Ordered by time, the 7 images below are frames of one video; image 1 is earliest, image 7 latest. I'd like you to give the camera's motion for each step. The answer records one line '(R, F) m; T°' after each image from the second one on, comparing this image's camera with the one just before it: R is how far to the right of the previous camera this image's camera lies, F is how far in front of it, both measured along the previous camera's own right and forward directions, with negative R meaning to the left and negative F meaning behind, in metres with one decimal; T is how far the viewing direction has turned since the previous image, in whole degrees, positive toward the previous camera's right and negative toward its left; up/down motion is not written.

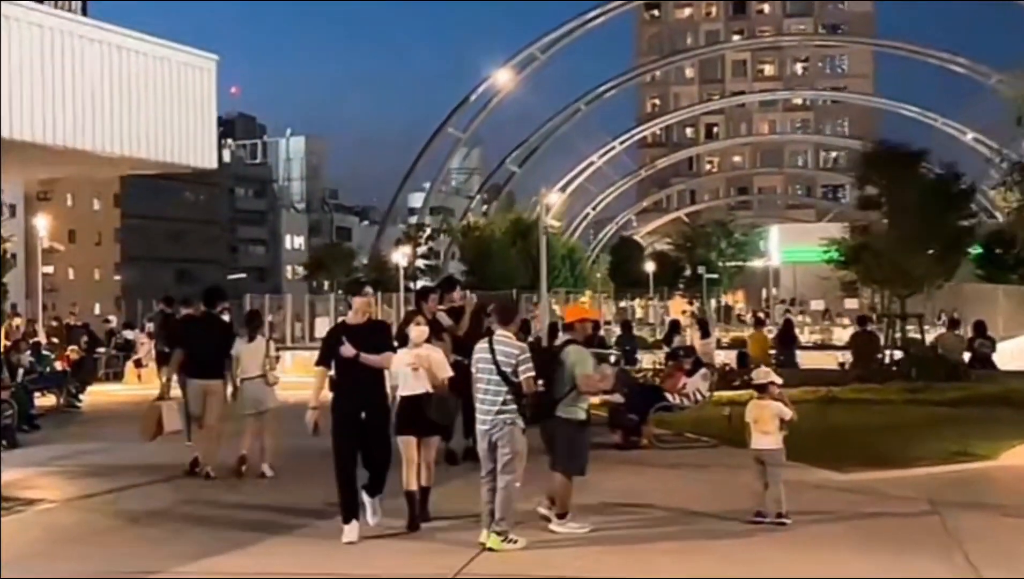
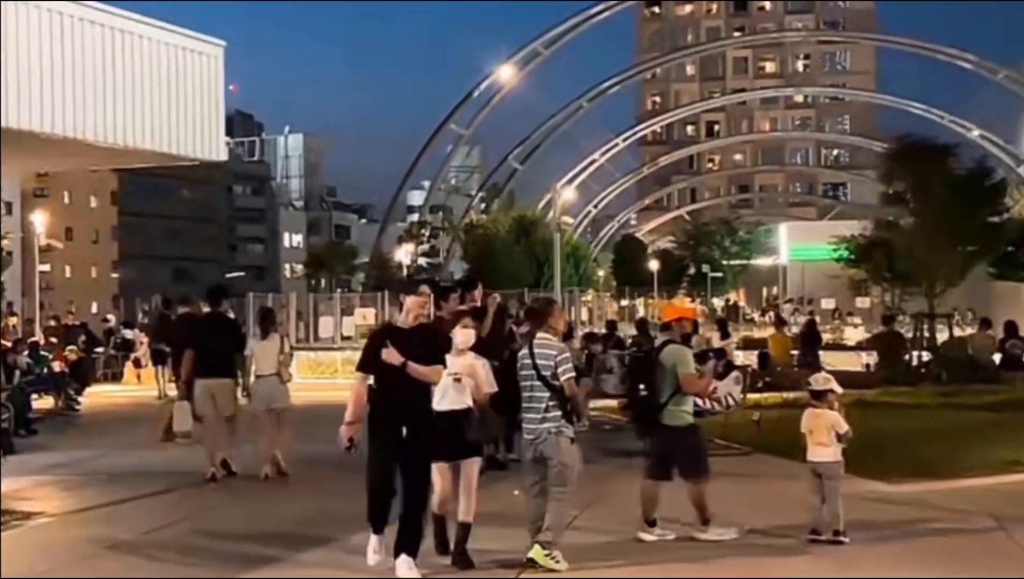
(-0.4, +0.8) m; 0°
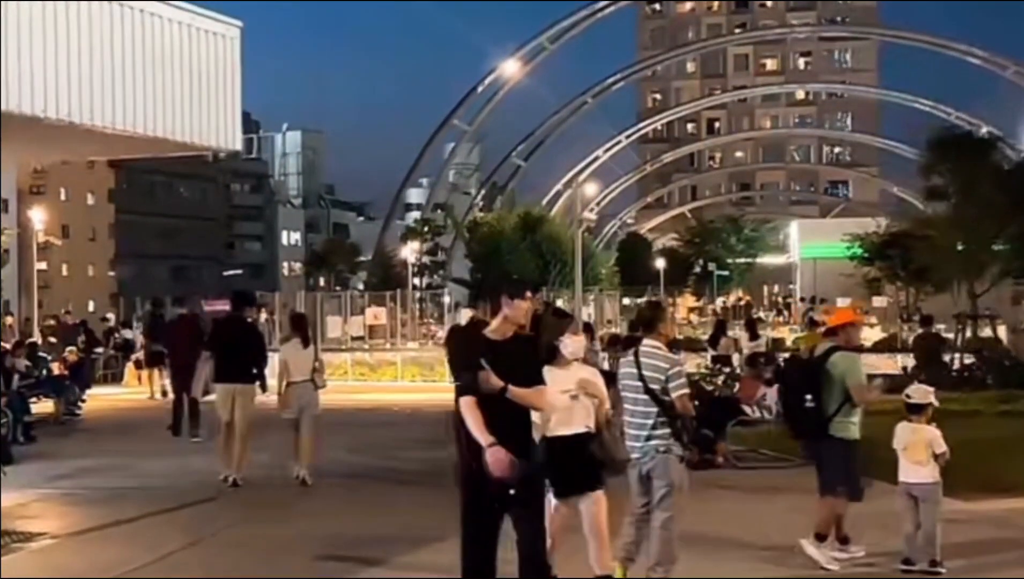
(-0.5, +1.0) m; 0°
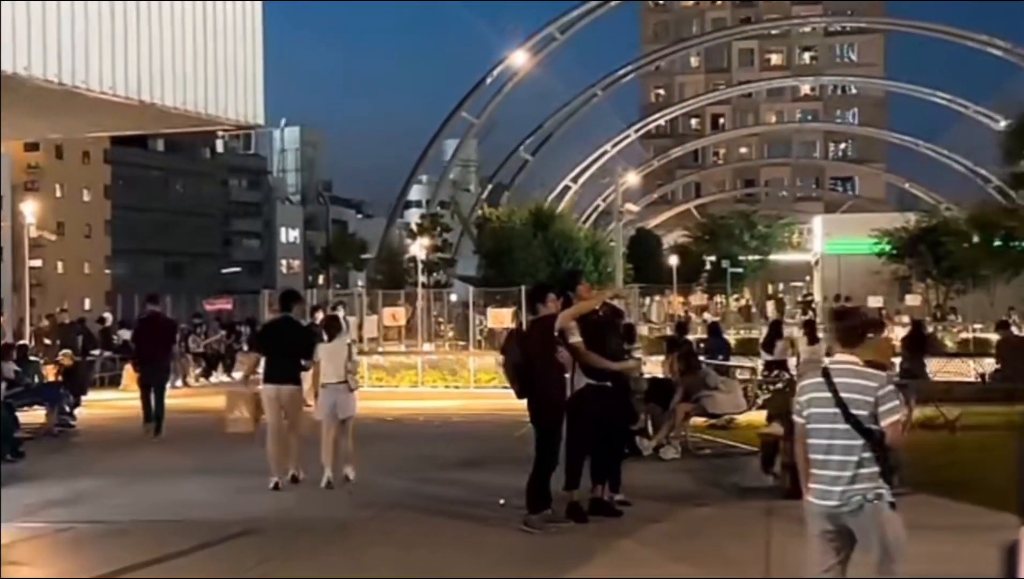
(-0.8, +2.0) m; 0°
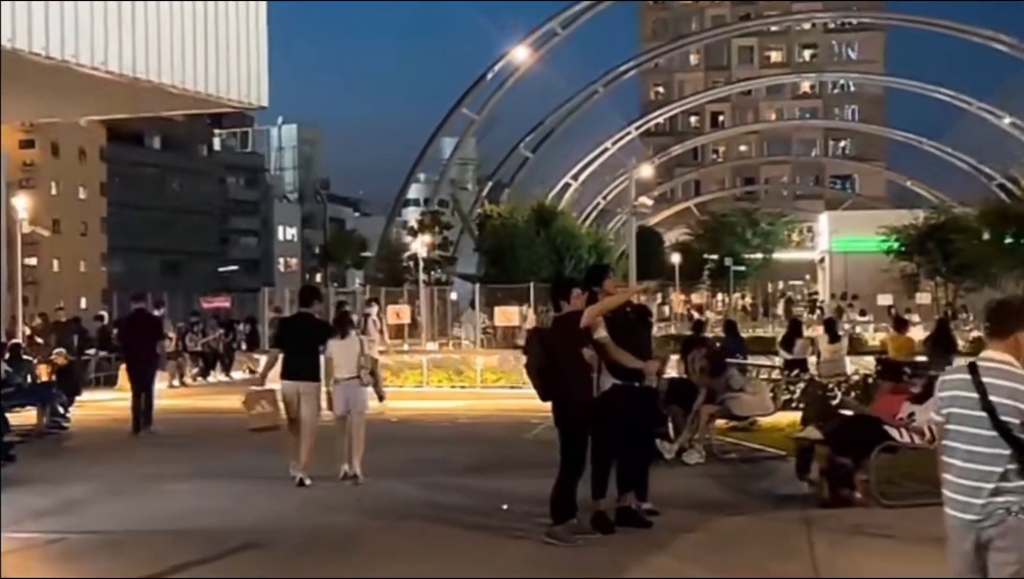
(-0.3, +0.8) m; 0°
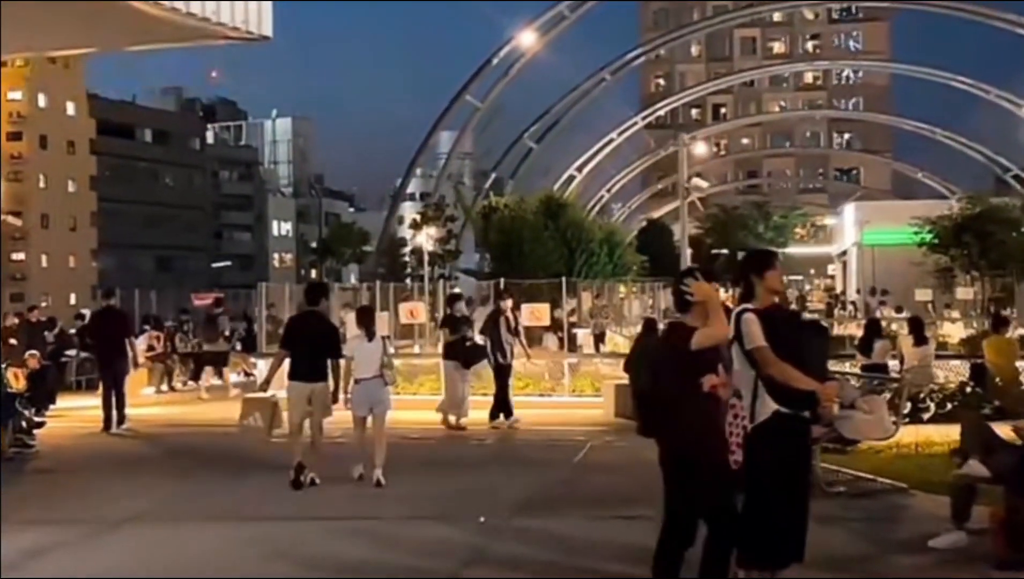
(-0.8, +2.8) m; 0°
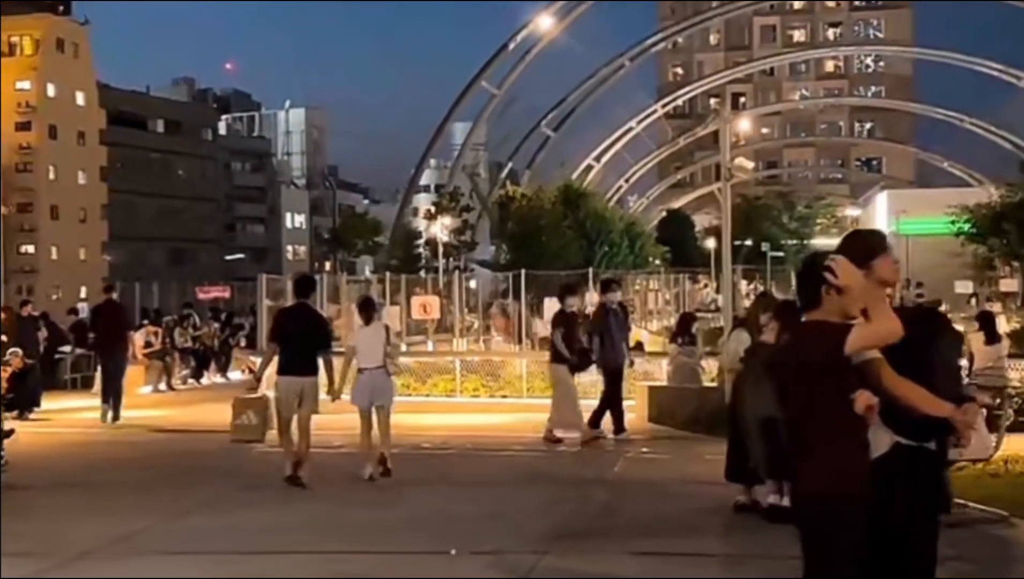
(-0.1, +1.8) m; -1°
